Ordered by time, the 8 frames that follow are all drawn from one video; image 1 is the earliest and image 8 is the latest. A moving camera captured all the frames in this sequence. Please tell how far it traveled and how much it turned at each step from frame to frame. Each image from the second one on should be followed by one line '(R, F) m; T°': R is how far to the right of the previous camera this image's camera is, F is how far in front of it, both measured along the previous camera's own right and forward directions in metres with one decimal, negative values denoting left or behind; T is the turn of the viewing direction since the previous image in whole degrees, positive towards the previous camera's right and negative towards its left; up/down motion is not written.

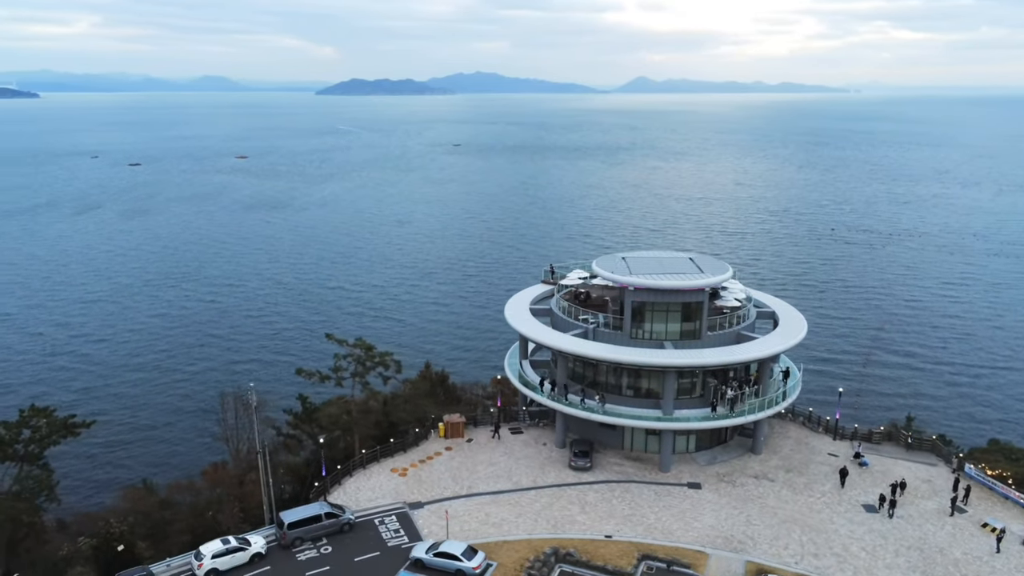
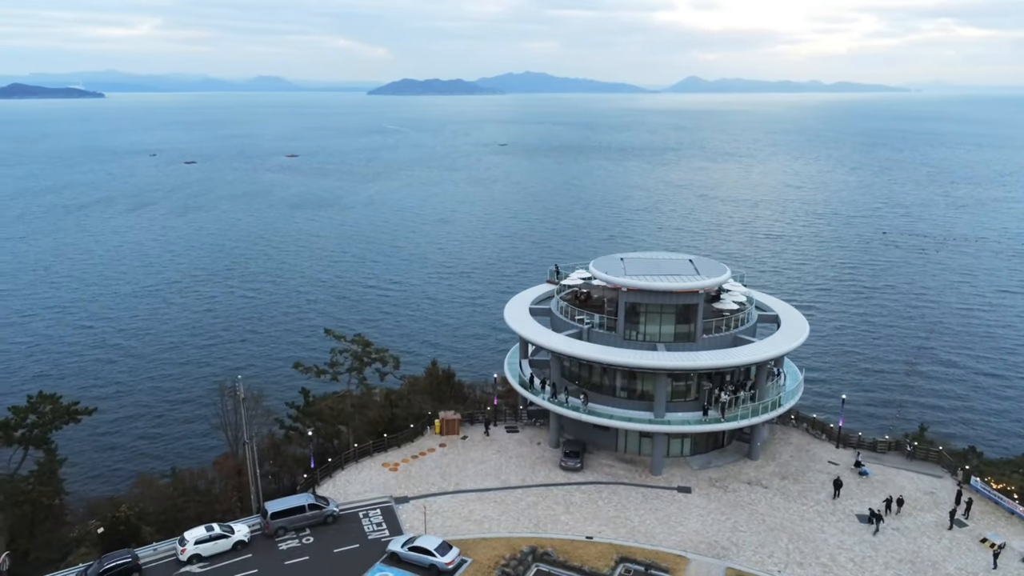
(+2.6, 0.0) m; -4°
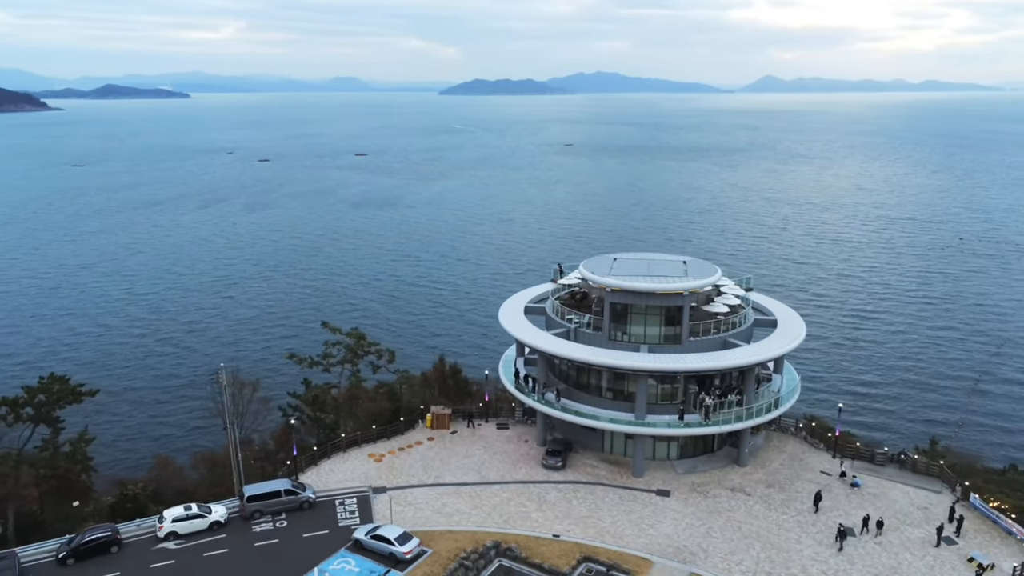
(+4.0, -0.1) m; -5°
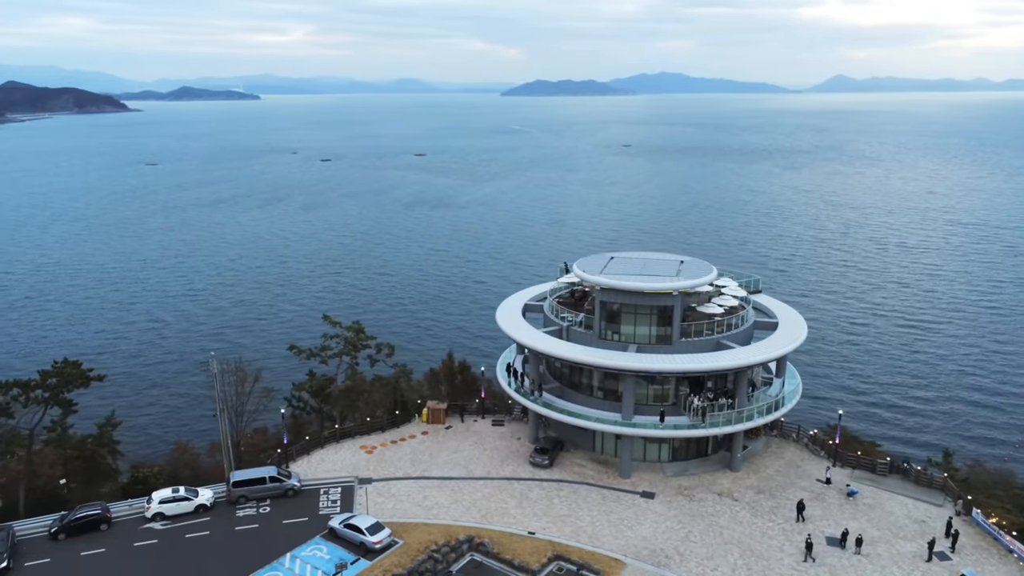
(+3.3, +0.1) m; -4°
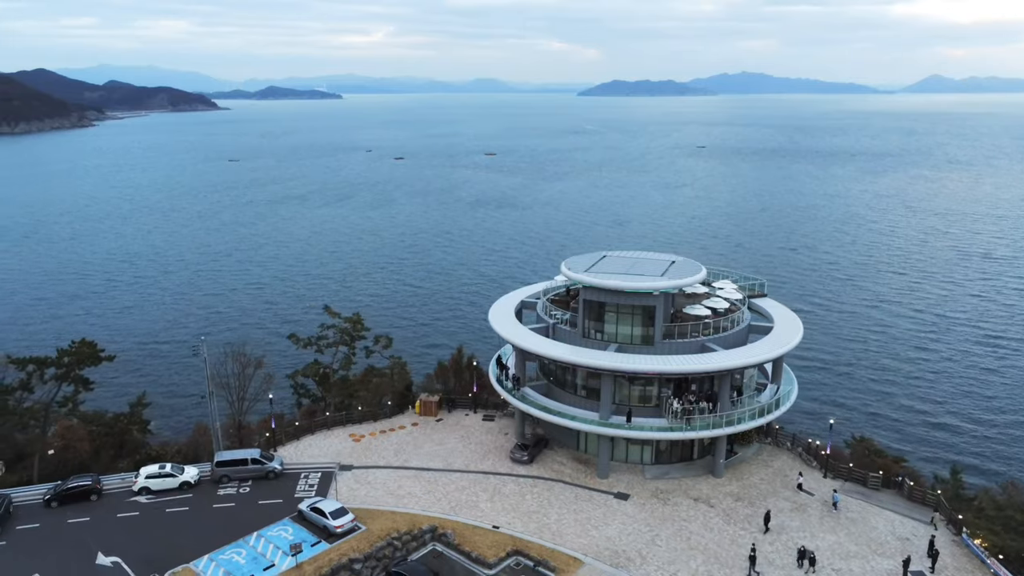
(+4.3, 0.0) m; -5°
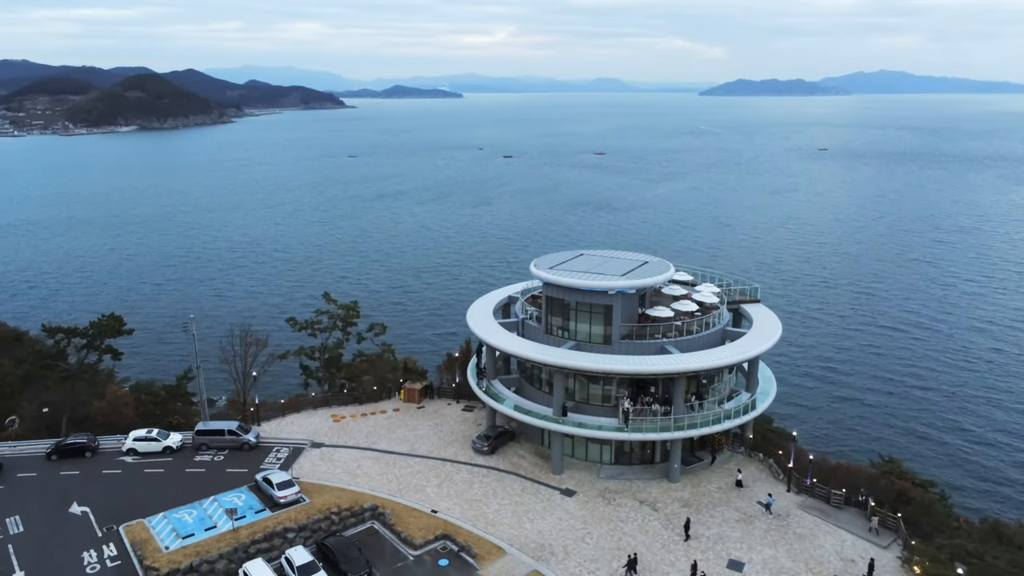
(+7.2, -0.2) m; -8°
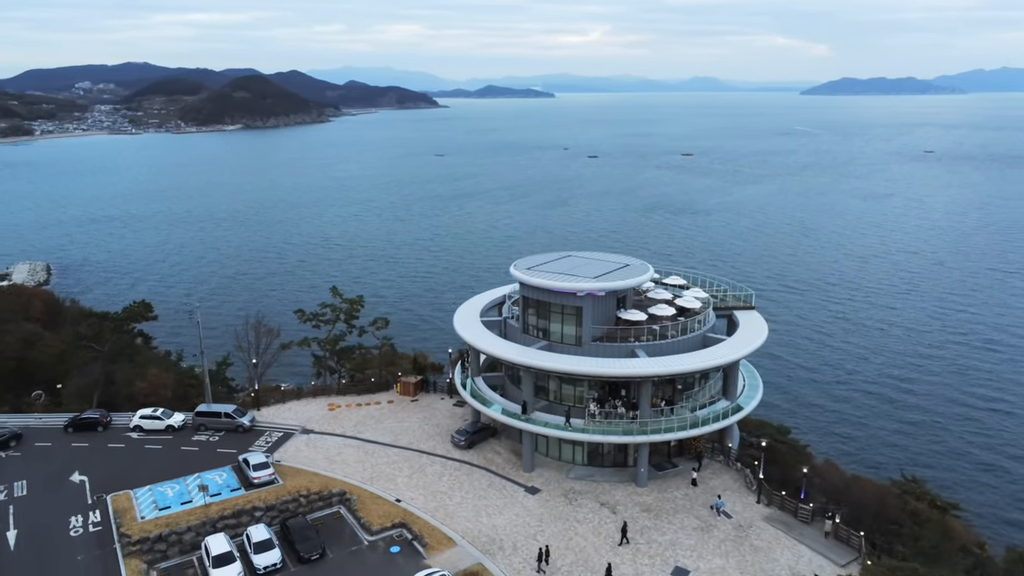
(+5.4, -0.3) m; -7°
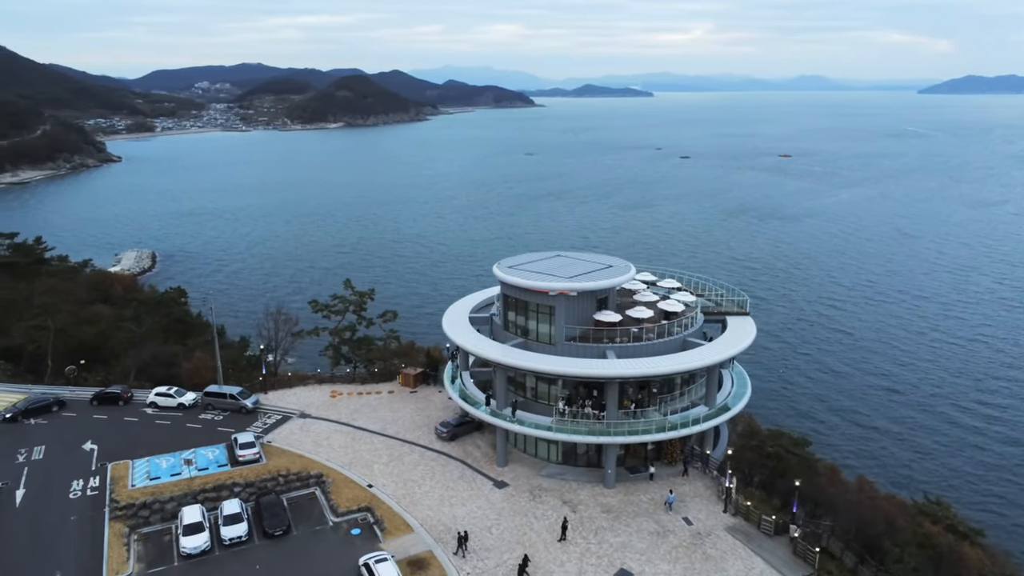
(+5.5, -0.3) m; -7°
